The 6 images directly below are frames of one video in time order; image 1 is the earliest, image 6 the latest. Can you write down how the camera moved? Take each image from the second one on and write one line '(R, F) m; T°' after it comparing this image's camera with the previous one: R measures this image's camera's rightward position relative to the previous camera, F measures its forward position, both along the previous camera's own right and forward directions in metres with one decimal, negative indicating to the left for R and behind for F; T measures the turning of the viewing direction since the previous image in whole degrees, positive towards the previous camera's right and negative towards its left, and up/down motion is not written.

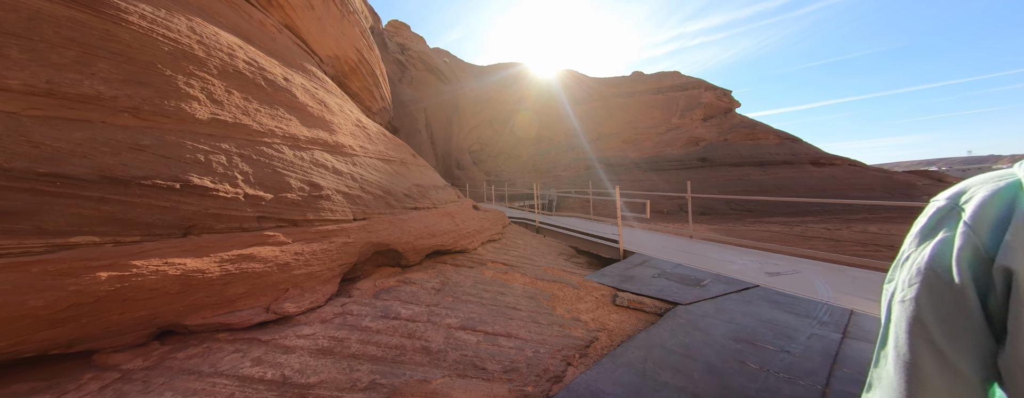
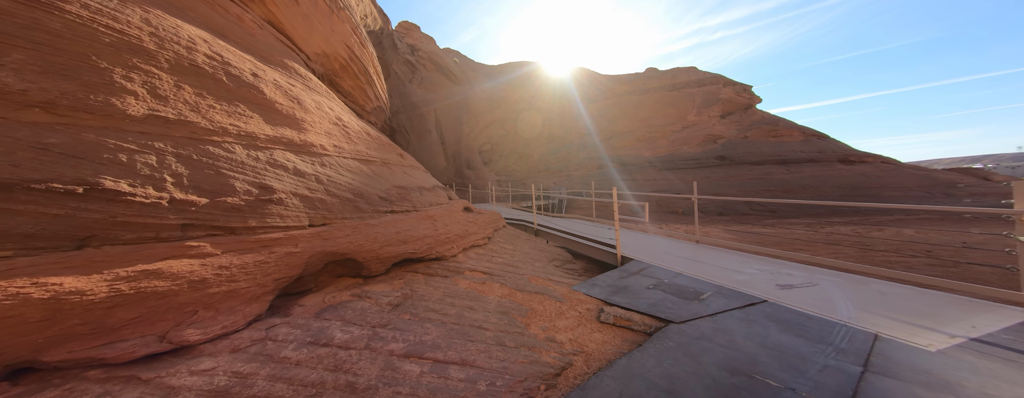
(+0.3, +0.2) m; -2°
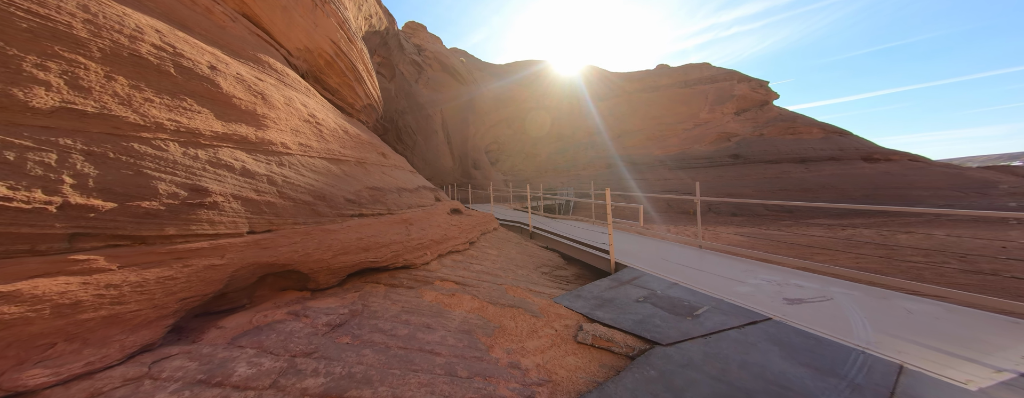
(+0.3, +0.3) m; -2°
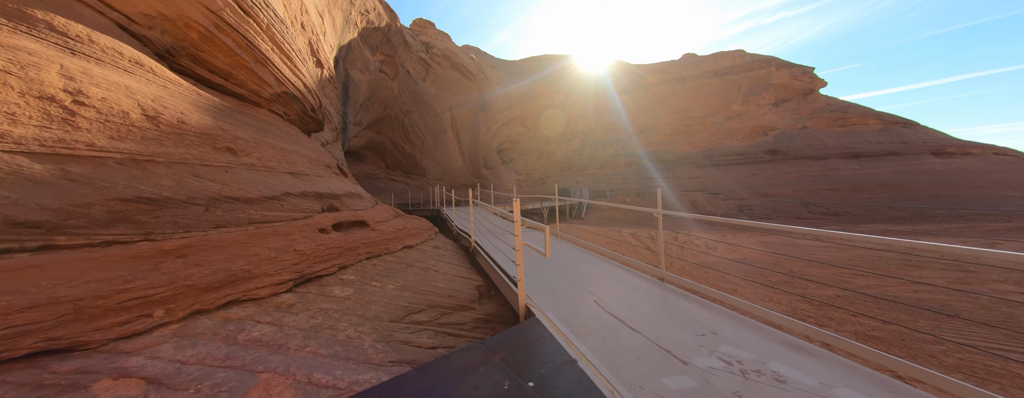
(+1.4, +1.4) m; -4°
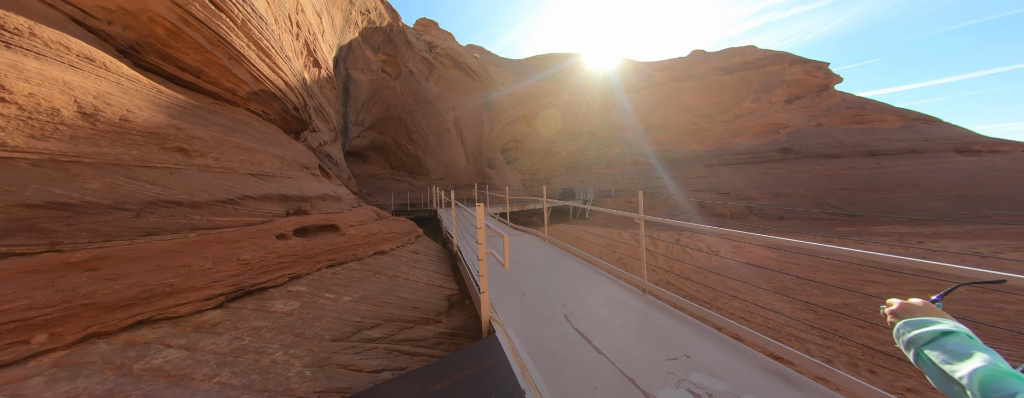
(+0.4, +0.3) m; -1°
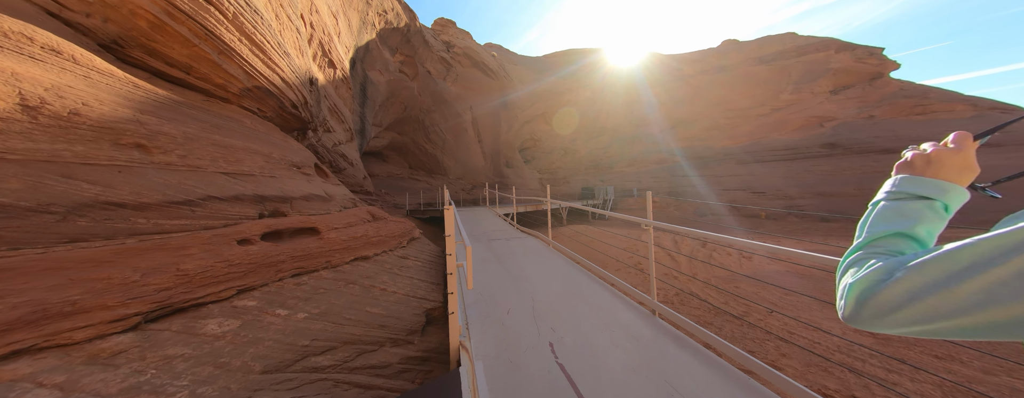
(+0.3, +0.5) m; -4°
